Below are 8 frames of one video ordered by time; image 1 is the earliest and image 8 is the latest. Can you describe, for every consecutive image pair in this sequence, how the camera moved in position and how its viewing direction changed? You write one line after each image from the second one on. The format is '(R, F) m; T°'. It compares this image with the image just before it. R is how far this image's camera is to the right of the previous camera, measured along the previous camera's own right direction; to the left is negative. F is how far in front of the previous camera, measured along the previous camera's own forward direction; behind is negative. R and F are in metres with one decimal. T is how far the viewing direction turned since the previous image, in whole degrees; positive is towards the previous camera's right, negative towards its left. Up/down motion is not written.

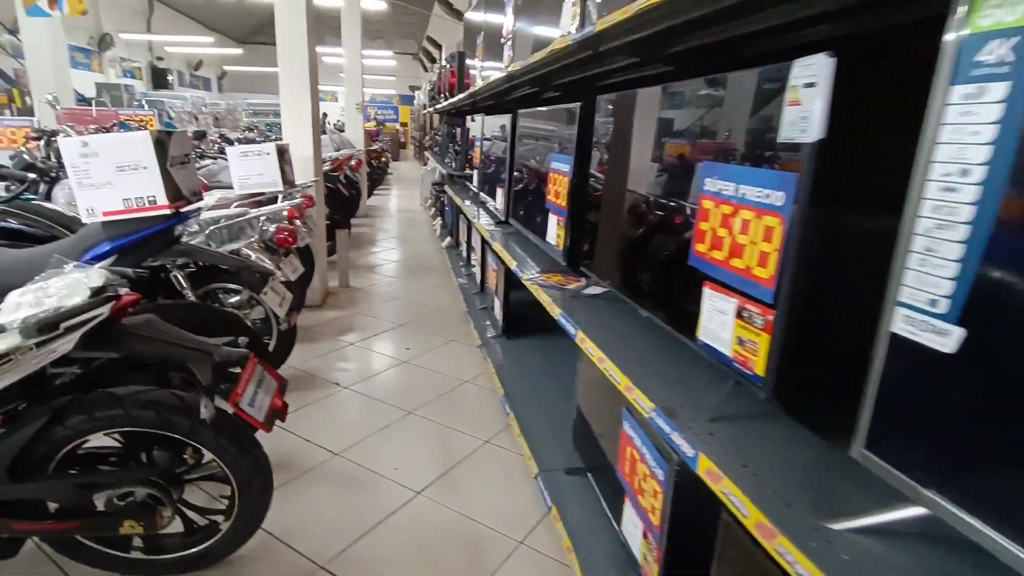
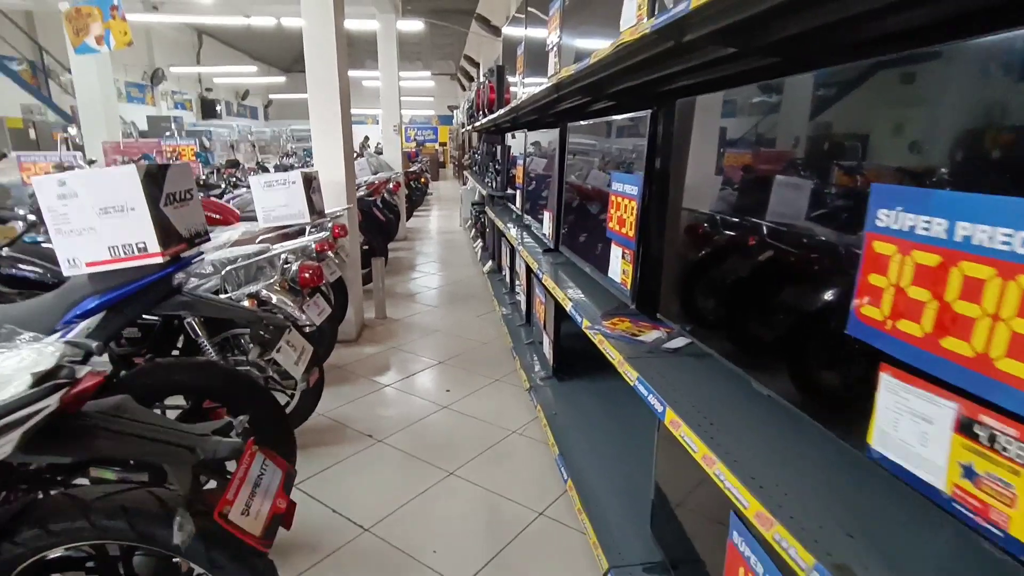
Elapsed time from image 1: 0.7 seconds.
(0.0, +0.3) m; -4°
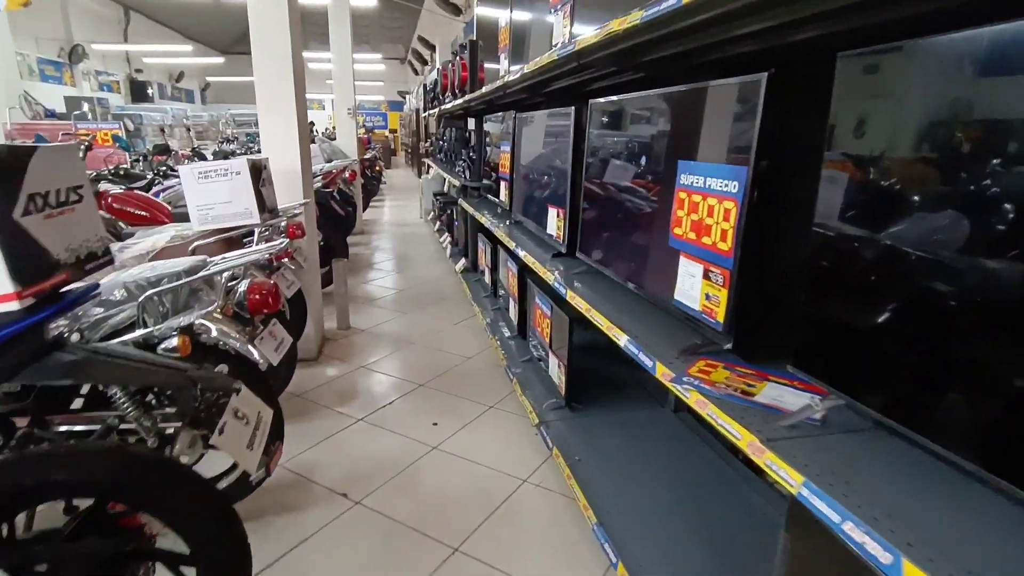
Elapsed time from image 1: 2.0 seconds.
(-0.2, +0.5) m; +5°
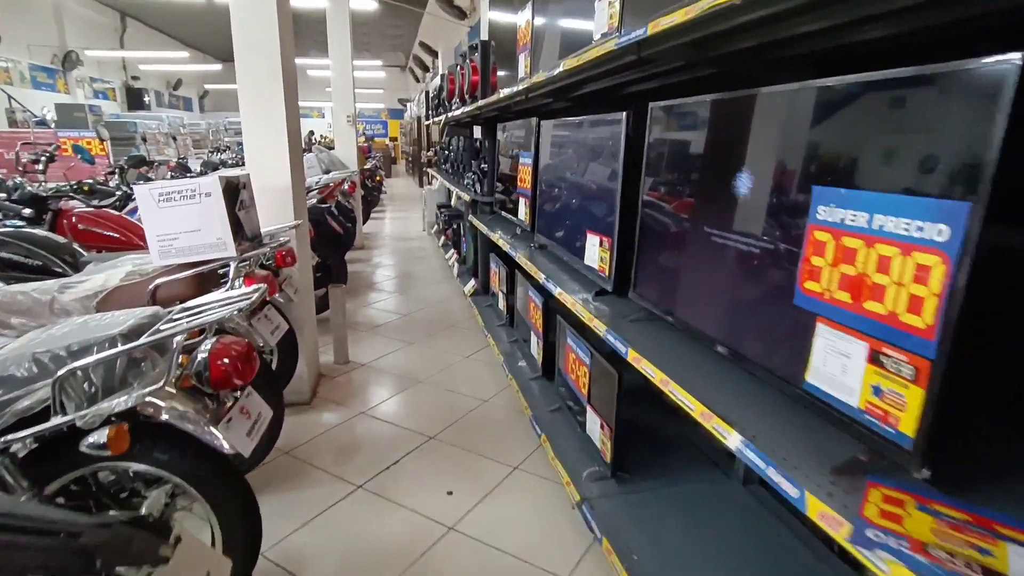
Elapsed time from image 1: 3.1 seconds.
(-0.1, +0.4) m; 0°
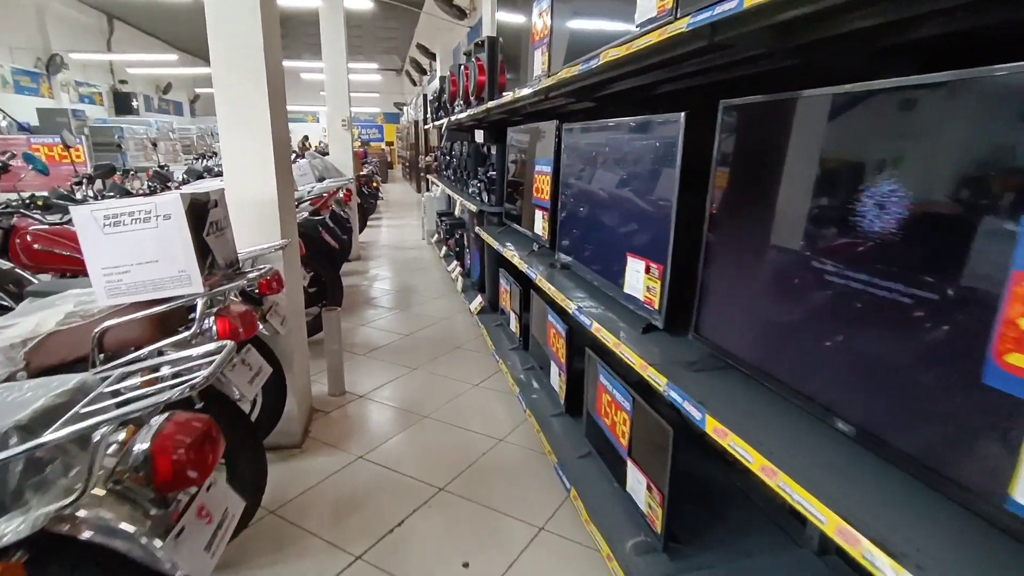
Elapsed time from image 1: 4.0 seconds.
(-0.1, +0.3) m; 0°
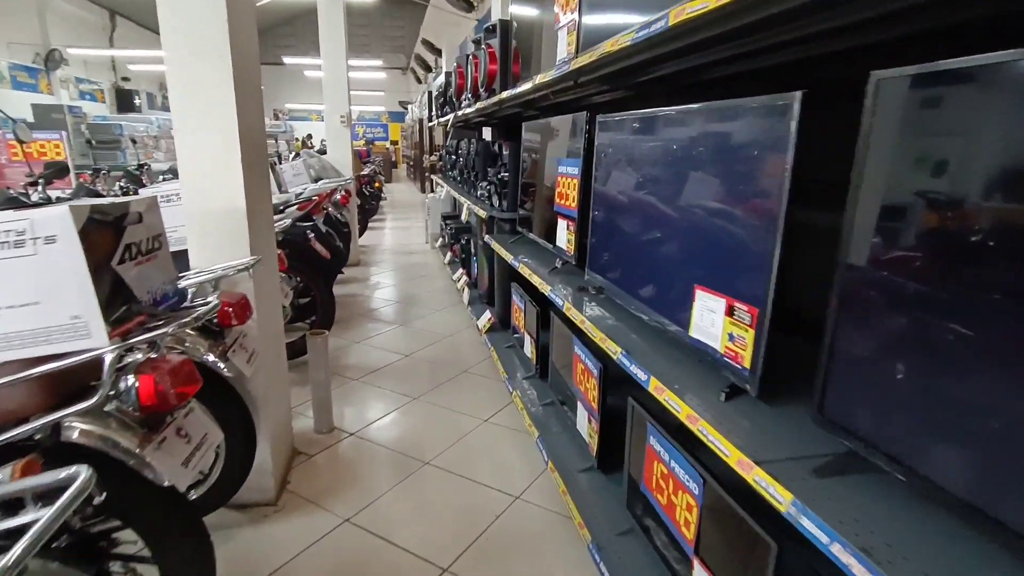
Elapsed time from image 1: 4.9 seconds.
(0.0, +0.4) m; 0°
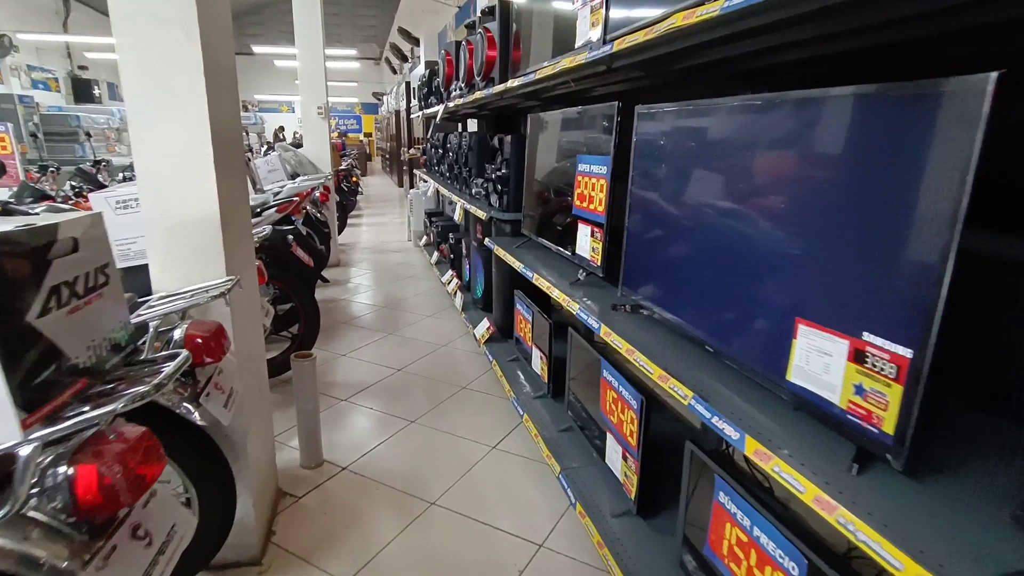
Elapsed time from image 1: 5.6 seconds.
(-0.1, +0.3) m; +2°
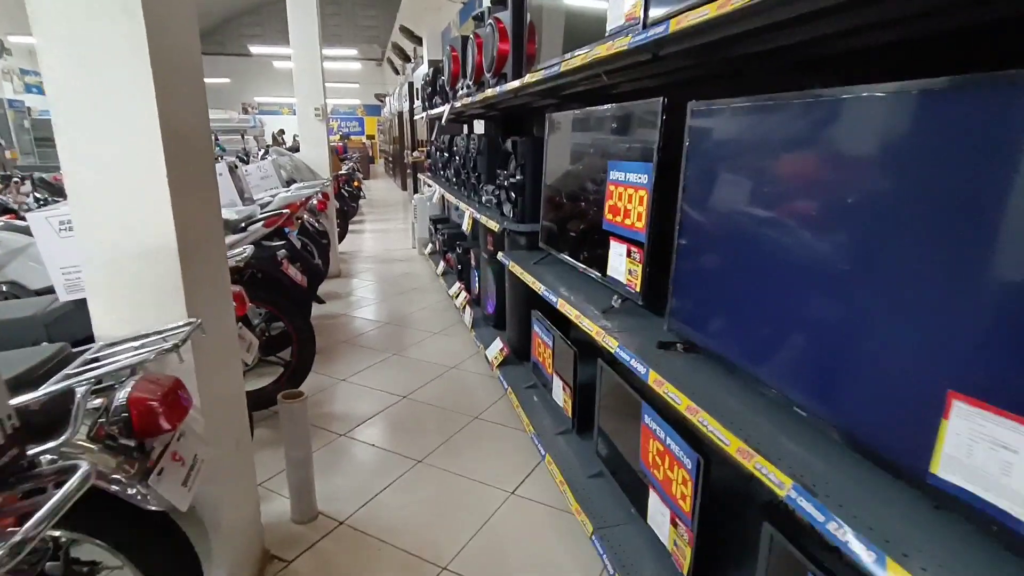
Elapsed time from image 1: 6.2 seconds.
(0.0, +0.3) m; 0°
